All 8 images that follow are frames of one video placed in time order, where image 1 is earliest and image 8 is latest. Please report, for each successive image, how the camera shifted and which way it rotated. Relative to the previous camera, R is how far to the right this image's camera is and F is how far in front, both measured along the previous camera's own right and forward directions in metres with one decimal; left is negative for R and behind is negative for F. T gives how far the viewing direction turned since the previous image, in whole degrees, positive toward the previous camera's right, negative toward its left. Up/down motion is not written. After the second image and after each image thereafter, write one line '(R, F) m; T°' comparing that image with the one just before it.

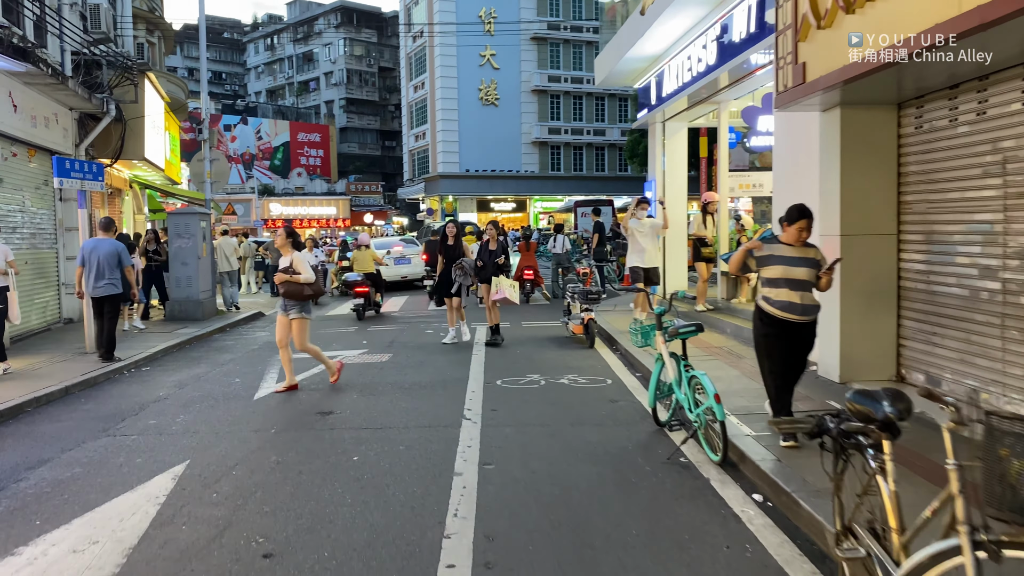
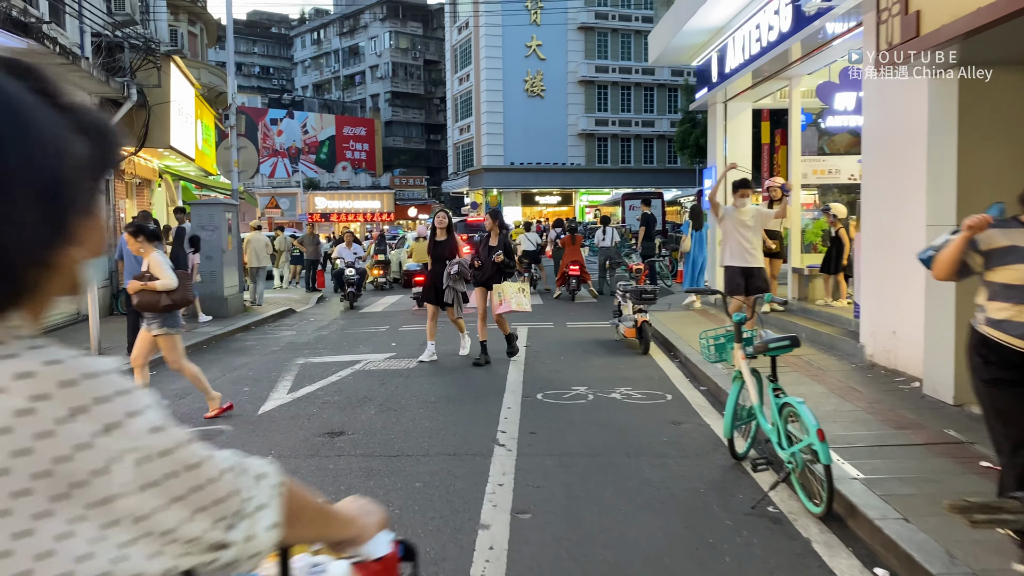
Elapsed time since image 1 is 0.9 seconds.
(0.0, +1.1) m; -3°
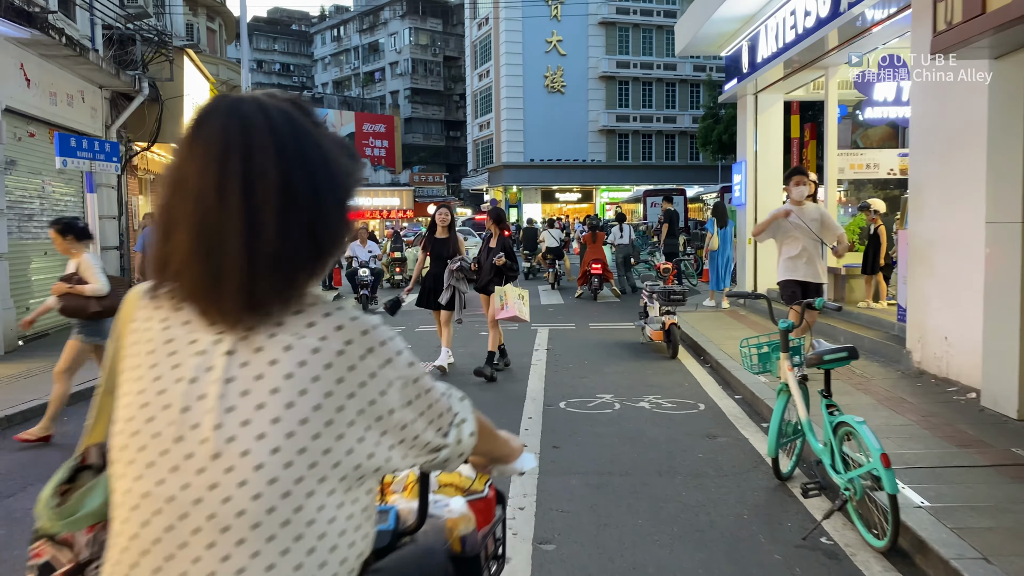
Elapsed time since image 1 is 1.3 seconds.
(0.0, +0.4) m; -1°
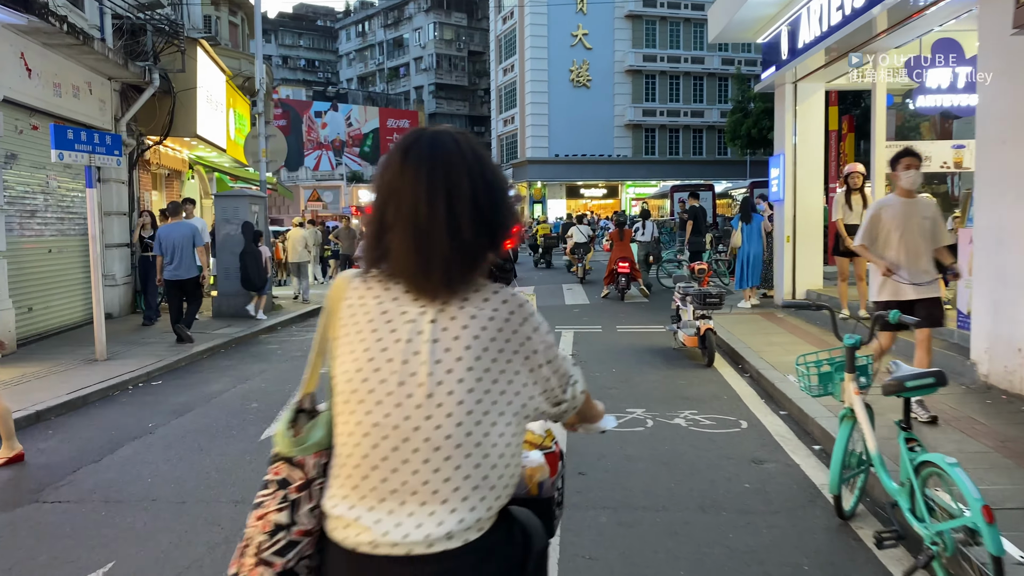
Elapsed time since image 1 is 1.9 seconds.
(0.0, +0.6) m; -2°
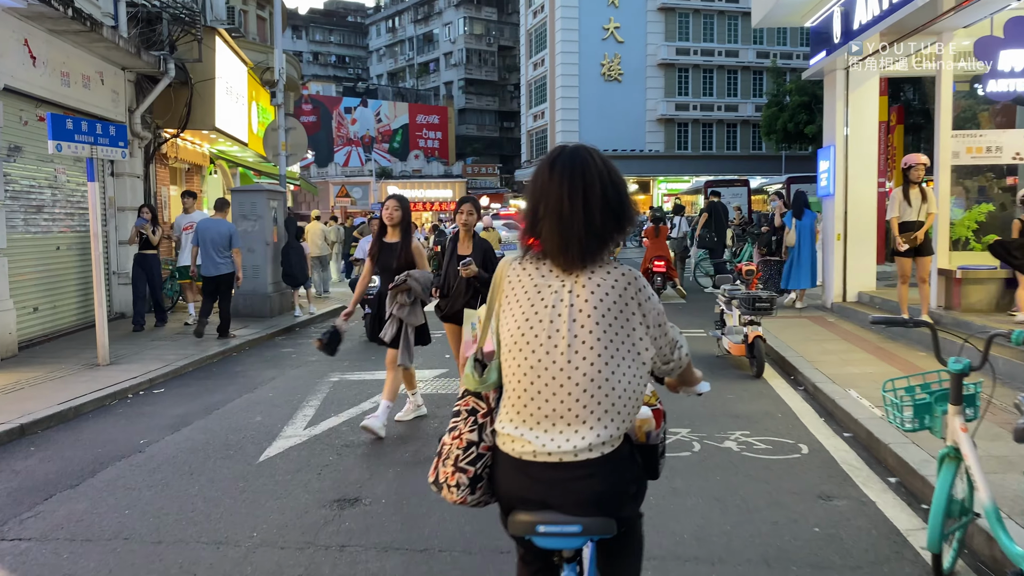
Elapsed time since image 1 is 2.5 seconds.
(0.0, +0.7) m; -2°
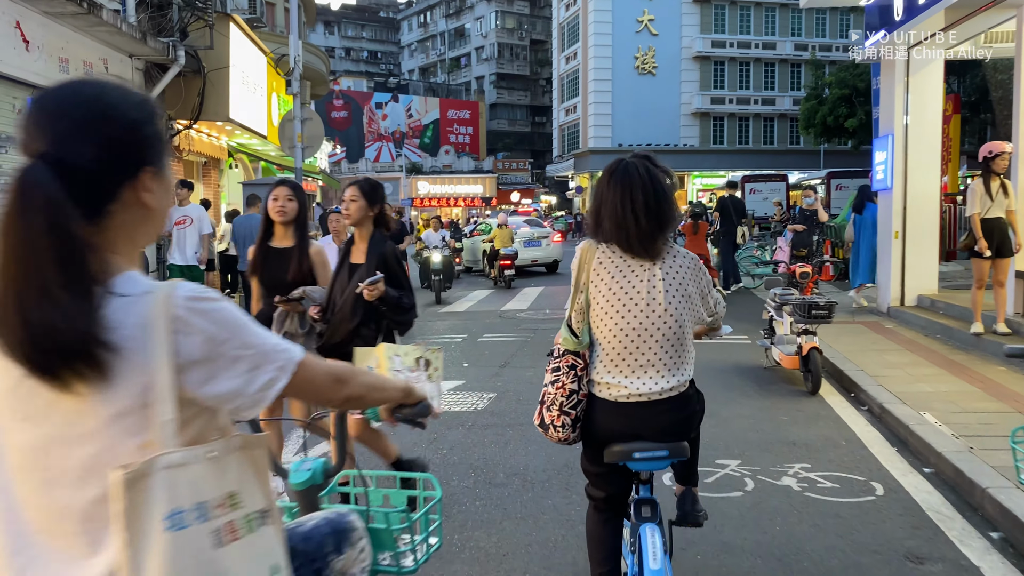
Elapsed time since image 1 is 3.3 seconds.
(+0.1, +0.8) m; -2°
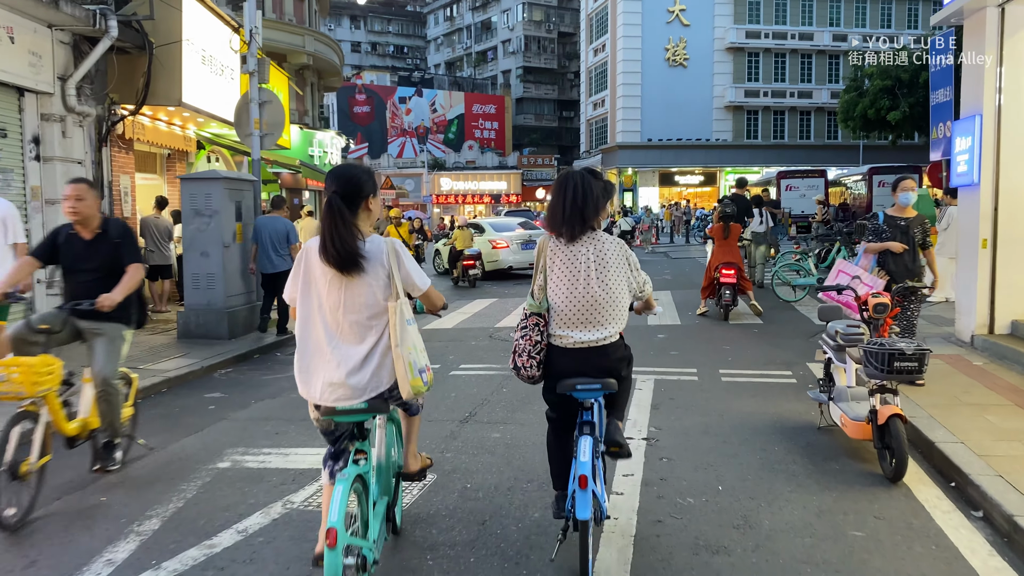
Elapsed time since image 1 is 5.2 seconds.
(+0.5, +2.0) m; -2°
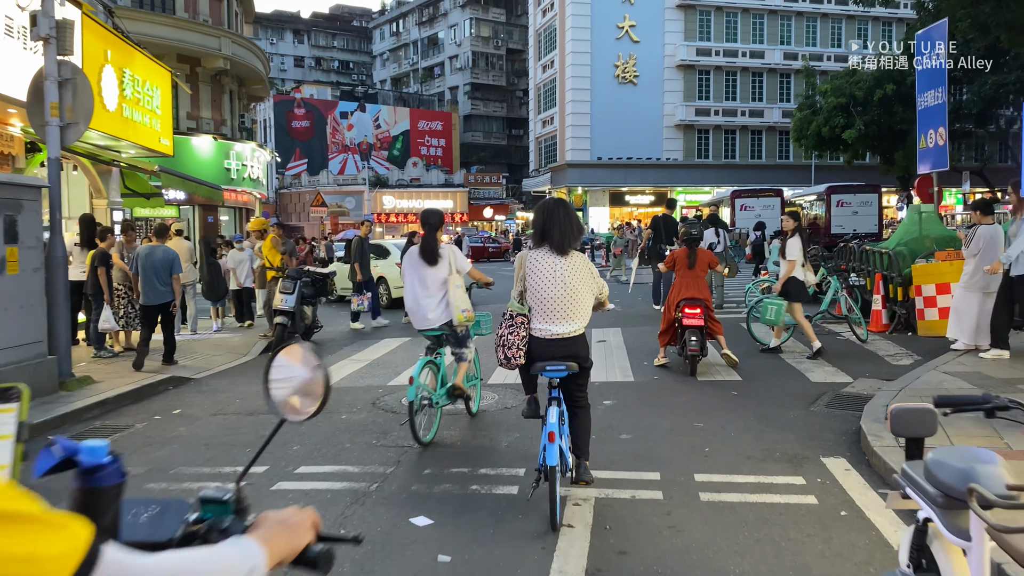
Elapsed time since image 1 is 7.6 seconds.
(+0.5, +2.8) m; +3°
